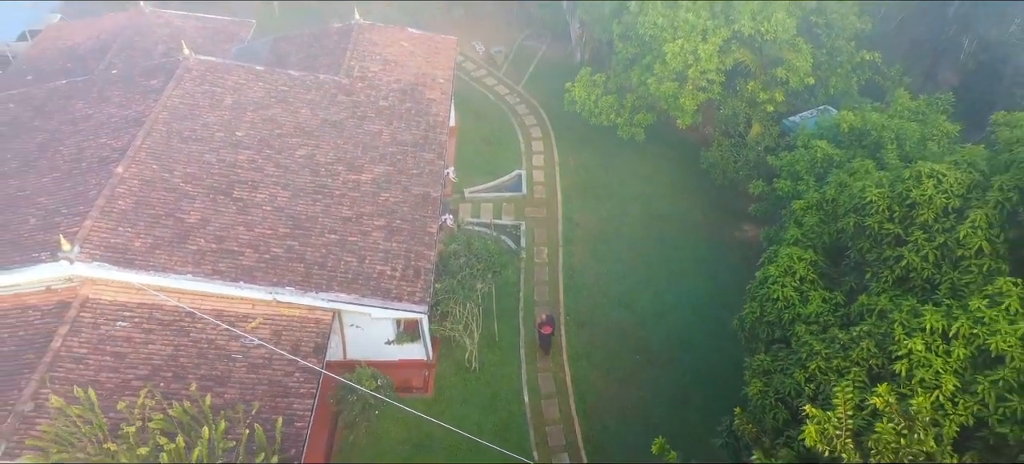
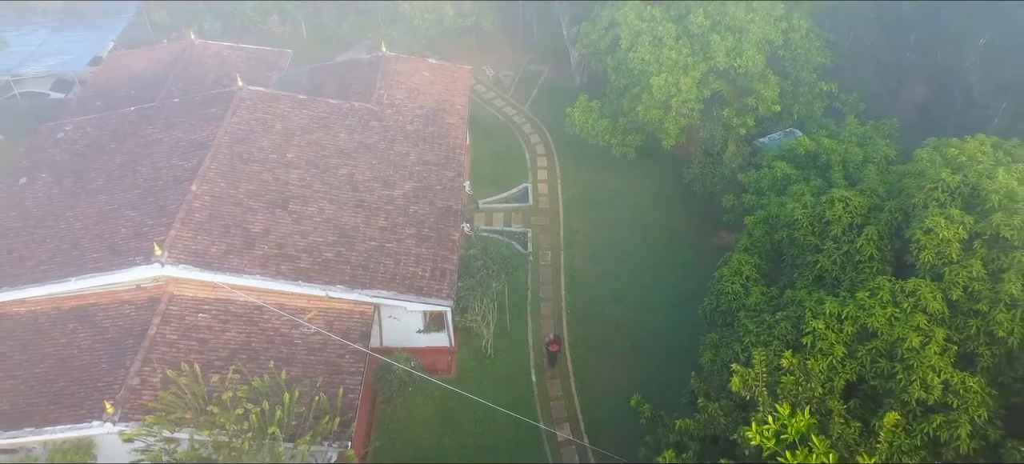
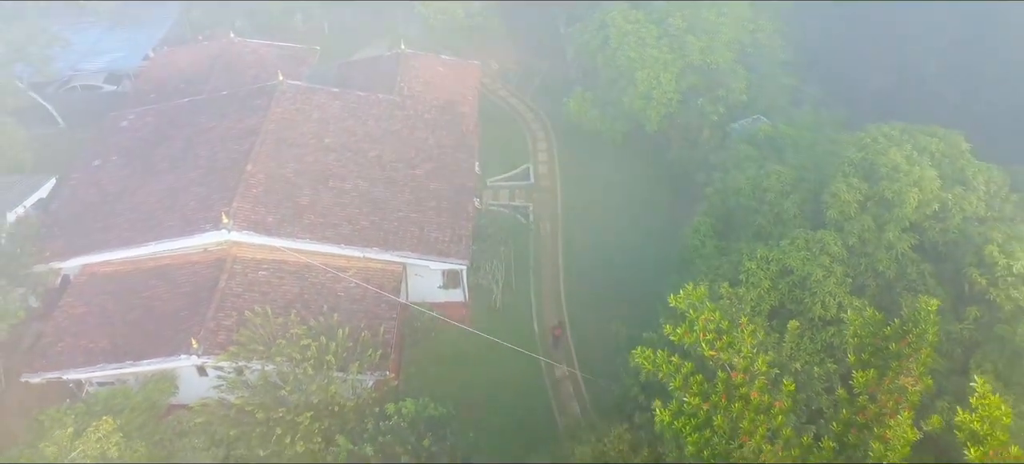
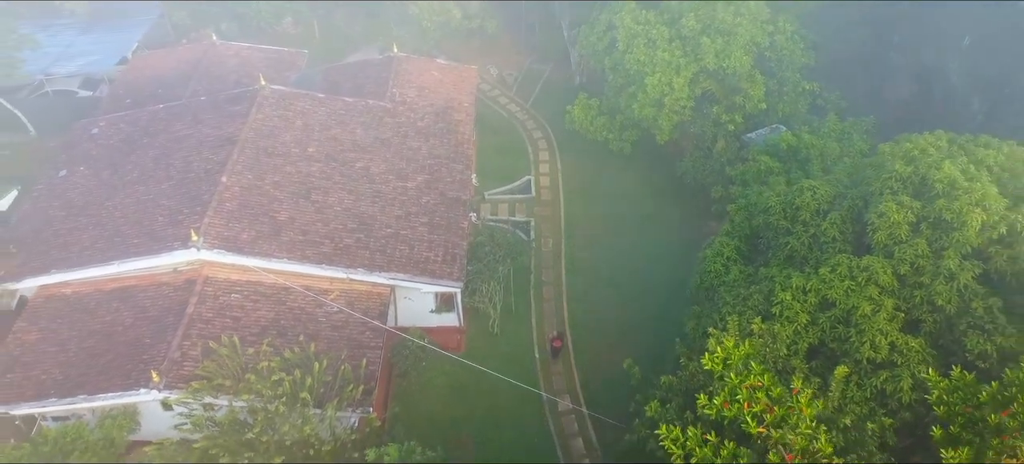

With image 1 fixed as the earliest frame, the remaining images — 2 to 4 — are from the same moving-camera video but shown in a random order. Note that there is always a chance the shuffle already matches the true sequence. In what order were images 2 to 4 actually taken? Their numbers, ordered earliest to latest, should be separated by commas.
2, 4, 3
